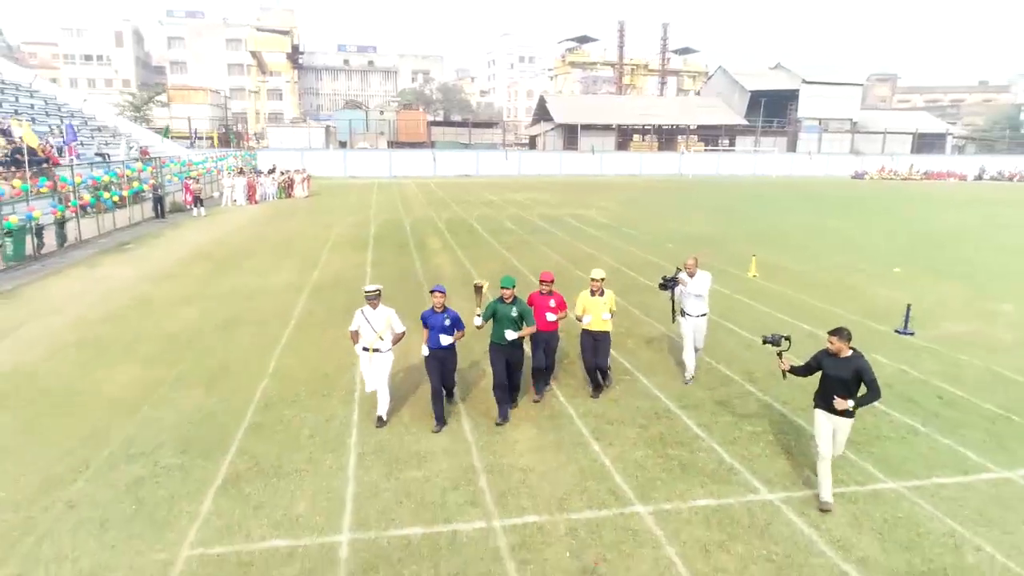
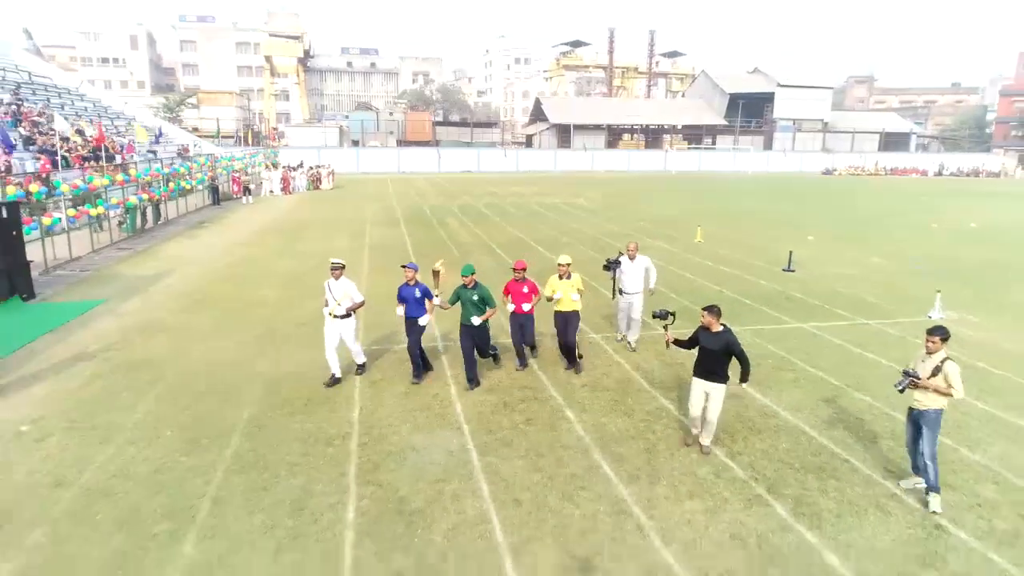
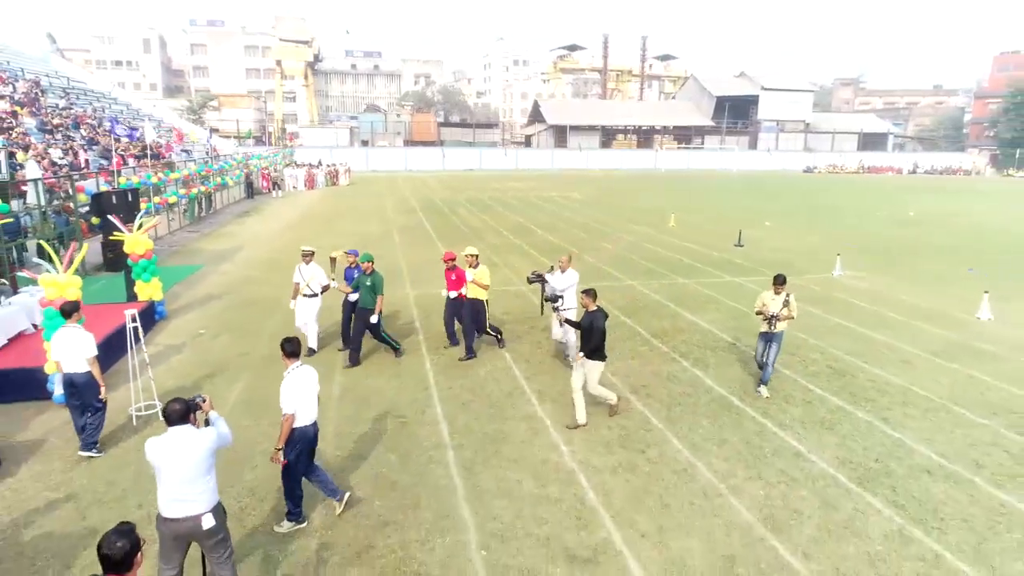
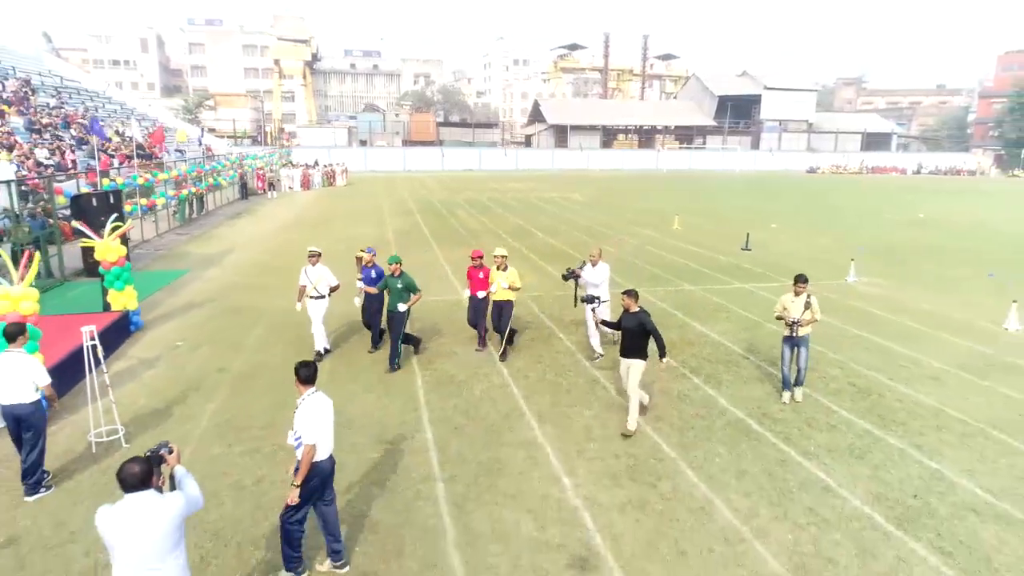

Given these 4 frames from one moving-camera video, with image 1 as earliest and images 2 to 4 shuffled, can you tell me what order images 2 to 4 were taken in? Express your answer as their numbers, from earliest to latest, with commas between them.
2, 4, 3
